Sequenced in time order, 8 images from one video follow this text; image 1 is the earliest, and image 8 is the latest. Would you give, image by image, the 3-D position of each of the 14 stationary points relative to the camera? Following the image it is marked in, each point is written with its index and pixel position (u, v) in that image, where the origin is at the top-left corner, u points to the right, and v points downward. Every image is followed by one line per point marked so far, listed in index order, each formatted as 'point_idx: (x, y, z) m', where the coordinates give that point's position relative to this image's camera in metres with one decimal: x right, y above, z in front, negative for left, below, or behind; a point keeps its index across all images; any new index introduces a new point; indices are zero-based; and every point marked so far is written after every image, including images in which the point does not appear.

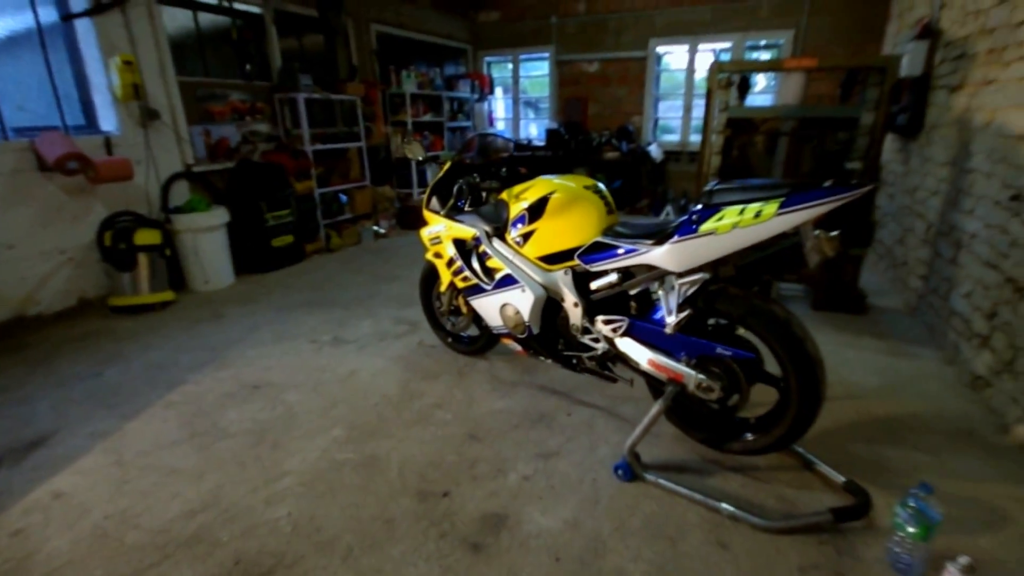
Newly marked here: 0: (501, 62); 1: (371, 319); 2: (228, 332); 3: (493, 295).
0: (-0.2, +2.7, +6.2) m
1: (-0.8, -0.2, +2.8) m
2: (-1.5, -0.2, +2.7) m
3: (-0.1, 0.0, +1.8) m
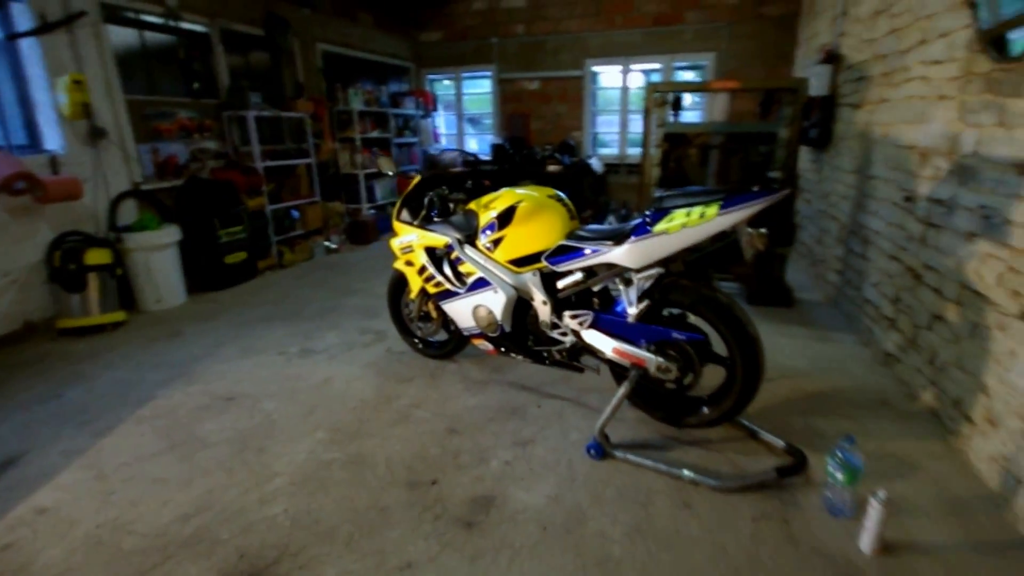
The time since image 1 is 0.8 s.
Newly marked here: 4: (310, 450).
0: (-0.8, +2.6, +6.3) m
1: (-1.0, -0.2, +2.8) m
2: (-1.7, -0.3, +2.6) m
3: (-0.2, 0.0, +2.0) m
4: (-0.7, -0.6, +1.8) m
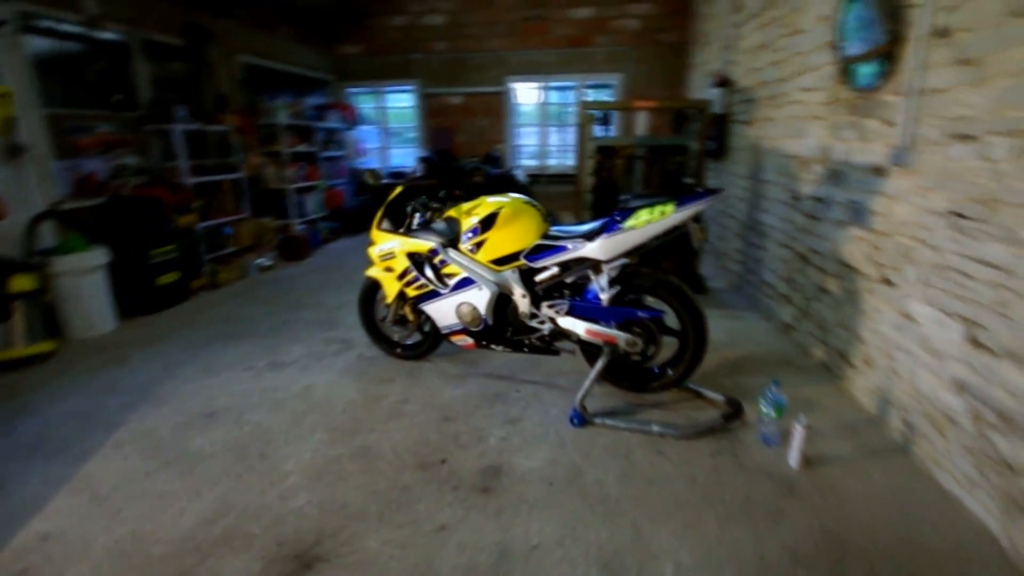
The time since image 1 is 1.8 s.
0: (-1.8, +2.4, +6.4) m
1: (-1.2, -0.3, +2.9) m
2: (-1.8, -0.4, +2.5) m
3: (-0.3, 0.0, +2.2) m
4: (-0.7, -0.6, +1.9) m
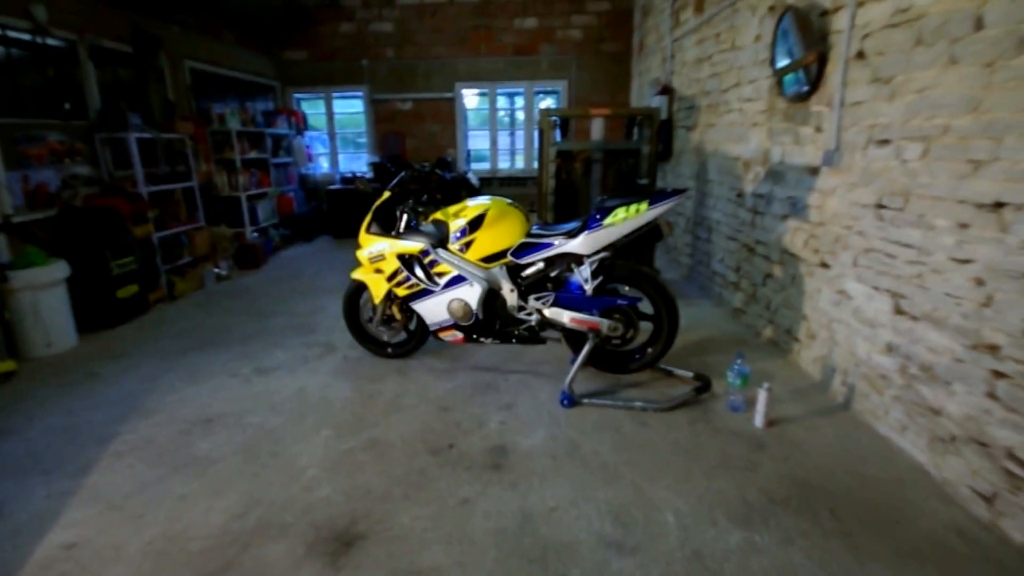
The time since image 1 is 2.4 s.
0: (-2.5, +2.3, +6.3) m
1: (-1.3, -0.3, +2.9) m
2: (-1.9, -0.5, +2.5) m
3: (-0.3, 0.0, +2.3) m
4: (-0.7, -0.6, +1.9) m
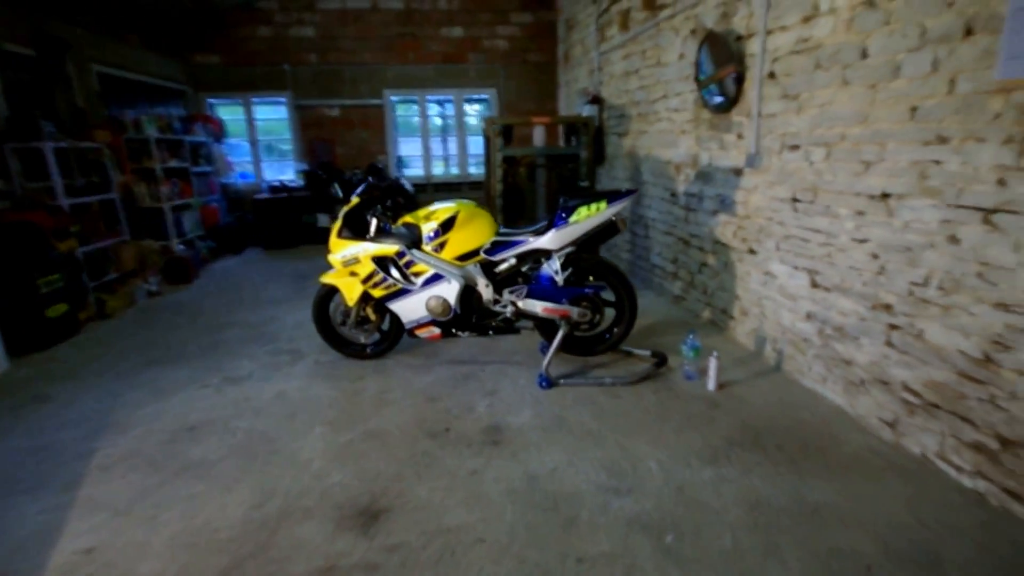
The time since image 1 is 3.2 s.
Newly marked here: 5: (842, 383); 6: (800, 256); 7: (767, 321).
0: (-3.3, +2.2, +6.1) m
1: (-1.5, -0.4, +2.8) m
2: (-2.0, -0.5, +2.4) m
3: (-0.4, 0.0, +2.4) m
4: (-0.7, -0.6, +2.0) m
5: (+1.4, -0.4, +2.1) m
6: (+1.3, +0.1, +2.3) m
7: (+1.3, -0.2, +2.6) m
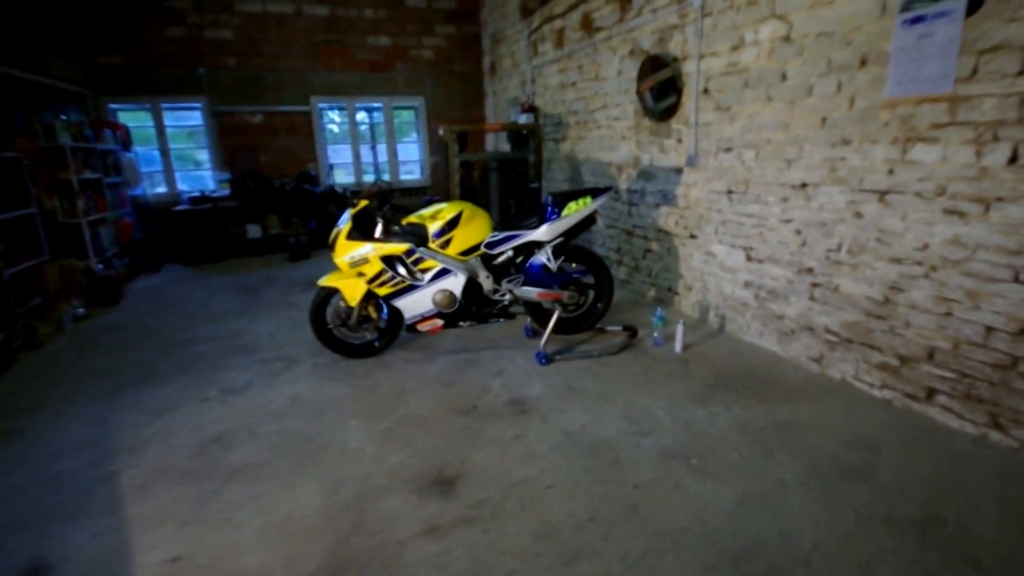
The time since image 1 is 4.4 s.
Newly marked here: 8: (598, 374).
0: (-4.1, +1.9, +5.6) m
1: (-1.5, -0.4, +2.8) m
2: (-1.9, -0.6, +2.3) m
3: (-0.5, 0.0, +2.6) m
4: (-0.6, -0.6, +2.2) m
5: (+1.4, -0.2, +2.7) m
6: (+1.3, +0.3, +2.9) m
7: (+1.2, 0.0, +3.1) m
8: (+0.4, -0.4, +2.6) m
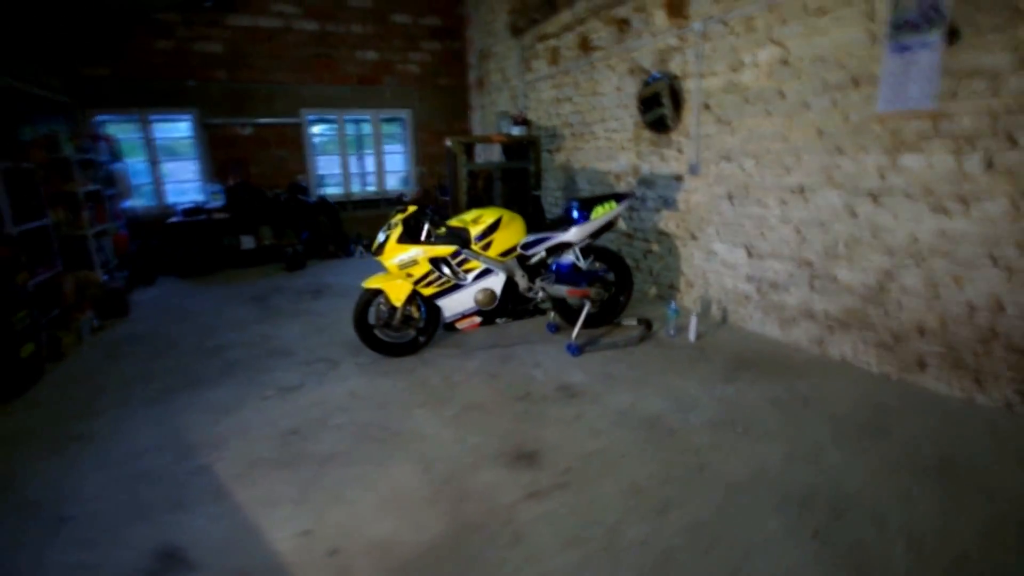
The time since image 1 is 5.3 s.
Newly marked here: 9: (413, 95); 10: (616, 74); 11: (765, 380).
0: (-4.2, +1.8, +5.5) m
1: (-1.3, -0.5, +2.9) m
2: (-1.7, -0.6, +2.3) m
3: (-0.3, 0.0, +2.8) m
4: (-0.4, -0.6, +2.3) m
5: (+1.6, -0.2, +3.0) m
6: (+1.4, +0.3, +3.2) m
7: (+1.3, 0.0, +3.4) m
8: (+0.6, -0.4, +2.8) m
9: (-1.3, +2.5, +6.6) m
10: (+0.8, +1.7, +4.0) m
11: (+1.3, -0.5, +2.5) m
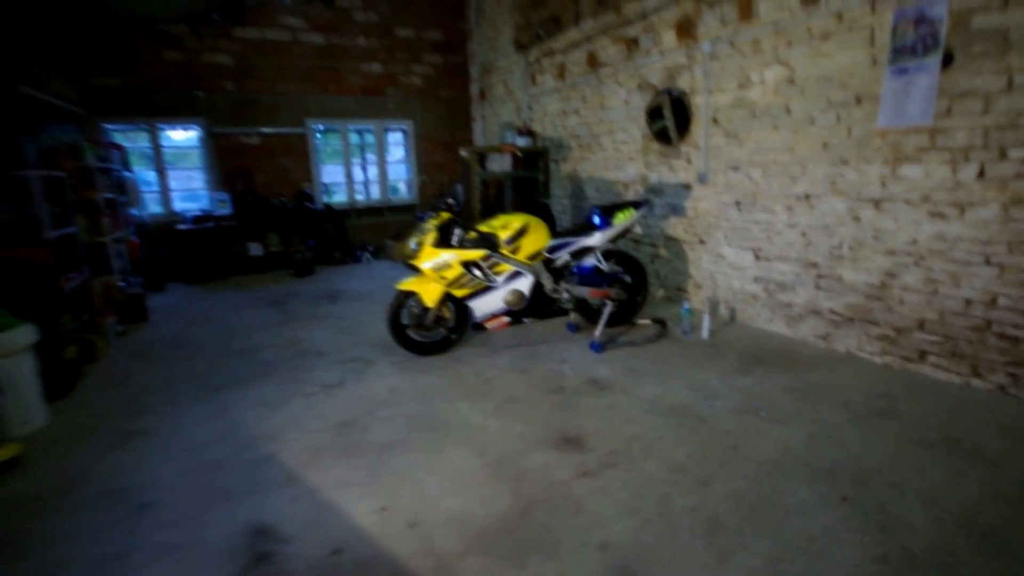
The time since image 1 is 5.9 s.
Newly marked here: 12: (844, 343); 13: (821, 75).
0: (-4.2, +1.7, +5.6) m
1: (-1.2, -0.5, +3.0) m
2: (-1.5, -0.6, +2.4) m
3: (-0.1, 0.0, +3.0) m
4: (-0.2, -0.6, +2.5) m
5: (+1.7, -0.2, +3.2) m
6: (+1.6, +0.3, +3.4) m
7: (+1.5, 0.0, +3.7) m
8: (+0.8, -0.4, +3.0) m
9: (-1.3, +2.4, +6.7) m
10: (+0.9, +1.6, +4.2) m
11: (+1.4, -0.5, +2.8) m
12: (+1.9, -0.3, +3.0) m
13: (+1.7, +1.2, +2.8) m
